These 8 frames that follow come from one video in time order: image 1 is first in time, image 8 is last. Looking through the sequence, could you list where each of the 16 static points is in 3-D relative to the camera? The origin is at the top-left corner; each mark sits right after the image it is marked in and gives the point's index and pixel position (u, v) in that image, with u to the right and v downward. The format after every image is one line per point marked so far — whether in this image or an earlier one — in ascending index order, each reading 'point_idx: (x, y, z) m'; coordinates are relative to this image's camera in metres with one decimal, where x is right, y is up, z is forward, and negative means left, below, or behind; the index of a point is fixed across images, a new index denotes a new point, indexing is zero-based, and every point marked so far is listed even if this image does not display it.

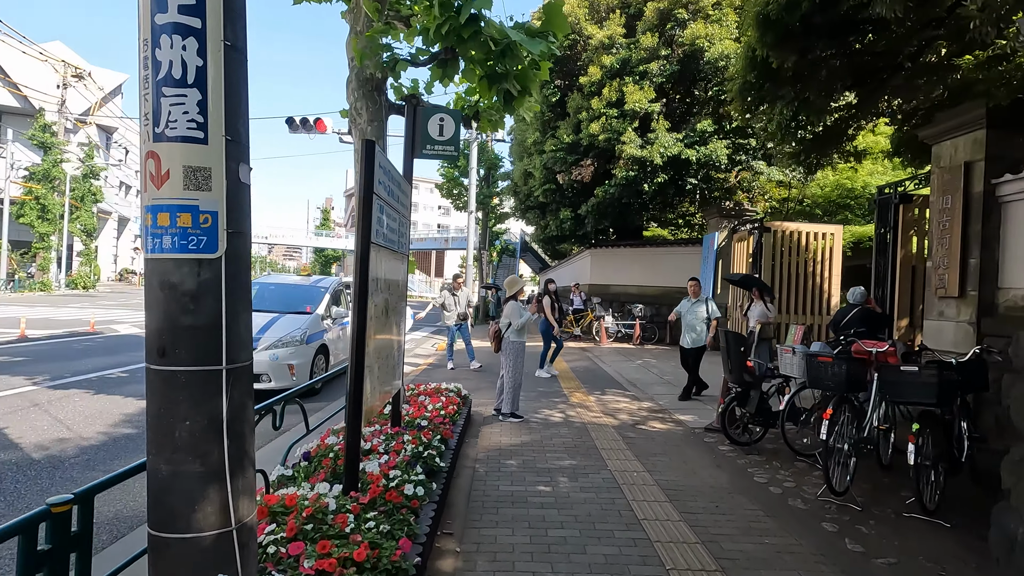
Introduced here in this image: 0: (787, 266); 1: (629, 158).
0: (+5.9, +0.5, +11.5) m
1: (+2.7, +3.1, +12.5) m
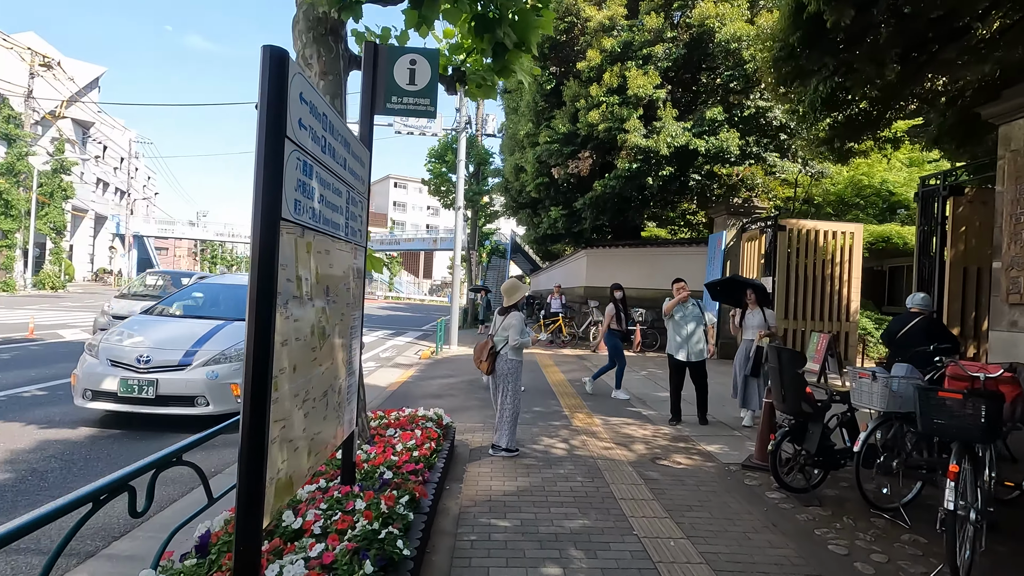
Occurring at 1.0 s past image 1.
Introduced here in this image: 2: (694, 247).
0: (+5.8, +0.5, +10.6) m
1: (+2.6, +3.0, +11.5) m
2: (+4.5, +1.0, +13.2) m
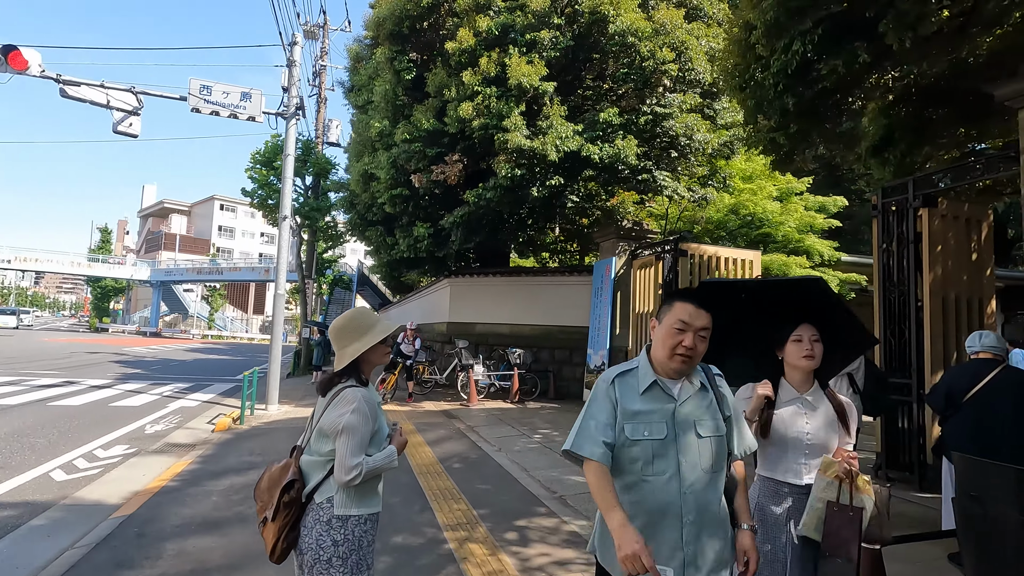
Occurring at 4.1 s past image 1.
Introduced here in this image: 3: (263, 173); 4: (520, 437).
0: (+3.3, -0.1, +9.2) m
1: (0.0, +2.4, +9.4) m
2: (+1.4, +0.3, +11.4) m
3: (-7.7, +3.6, +16.5) m
4: (+0.1, -2.1, +7.4) m
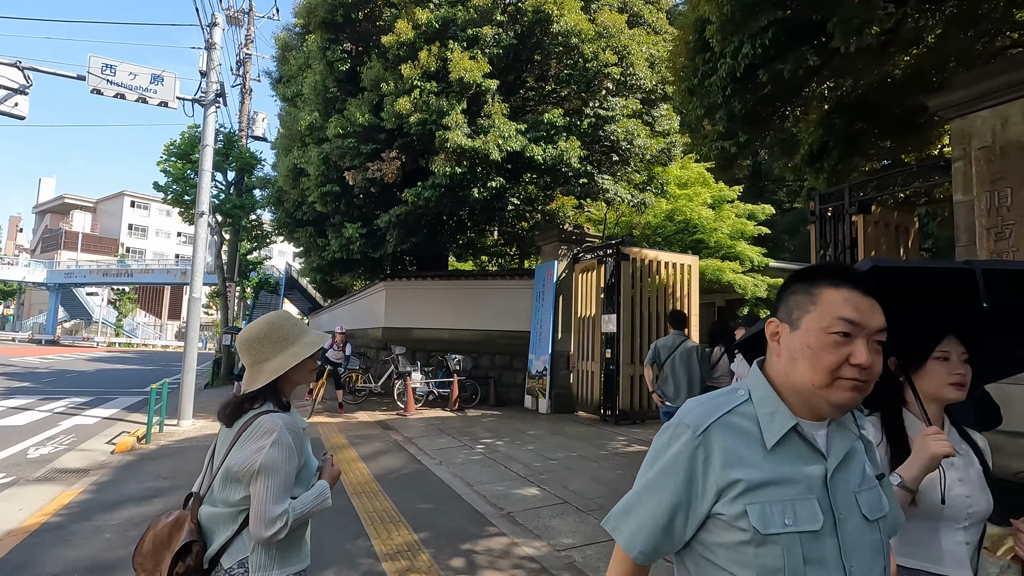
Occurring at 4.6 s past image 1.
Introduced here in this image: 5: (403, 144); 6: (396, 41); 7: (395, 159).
0: (+2.3, -0.2, +9.2) m
1: (-1.0, +2.3, +9.0) m
2: (+0.1, +0.2, +11.2) m
3: (-9.5, +3.5, +15.2) m
4: (-0.7, -2.1, +7.0) m
5: (-2.0, +2.7, +9.9) m
6: (-2.0, +4.3, +9.3) m
7: (-2.1, +2.4, +9.8) m
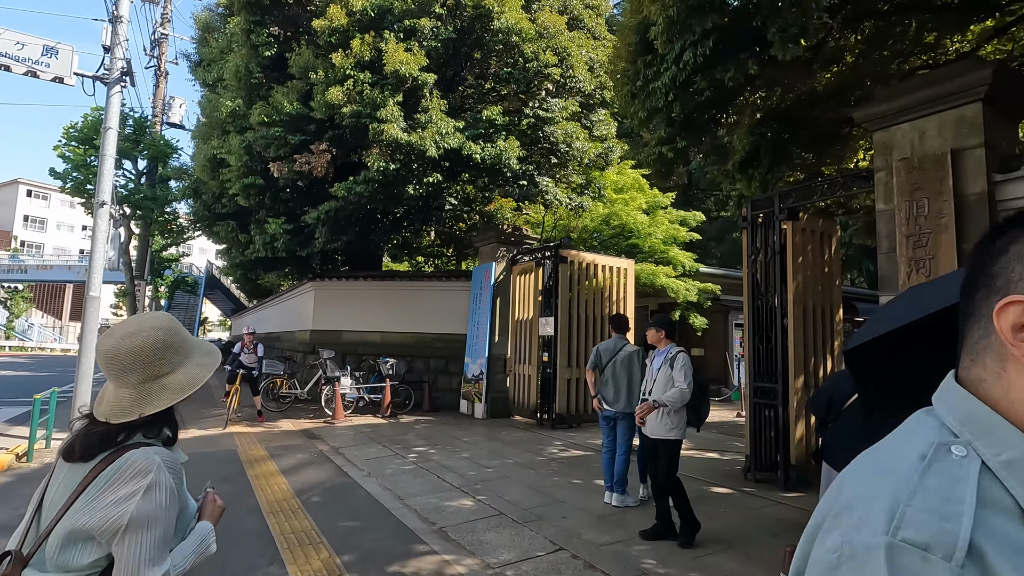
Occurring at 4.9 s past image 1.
0: (+1.2, -0.3, +9.2) m
1: (-2.0, +2.3, +8.6) m
2: (-1.2, +0.1, +10.9) m
3: (-11.2, +3.5, +13.8) m
4: (-1.5, -2.1, +6.7) m
5: (-3.1, +2.7, +9.4) m
6: (-3.0, +4.3, +8.8) m
7: (-3.2, +2.4, +9.2) m
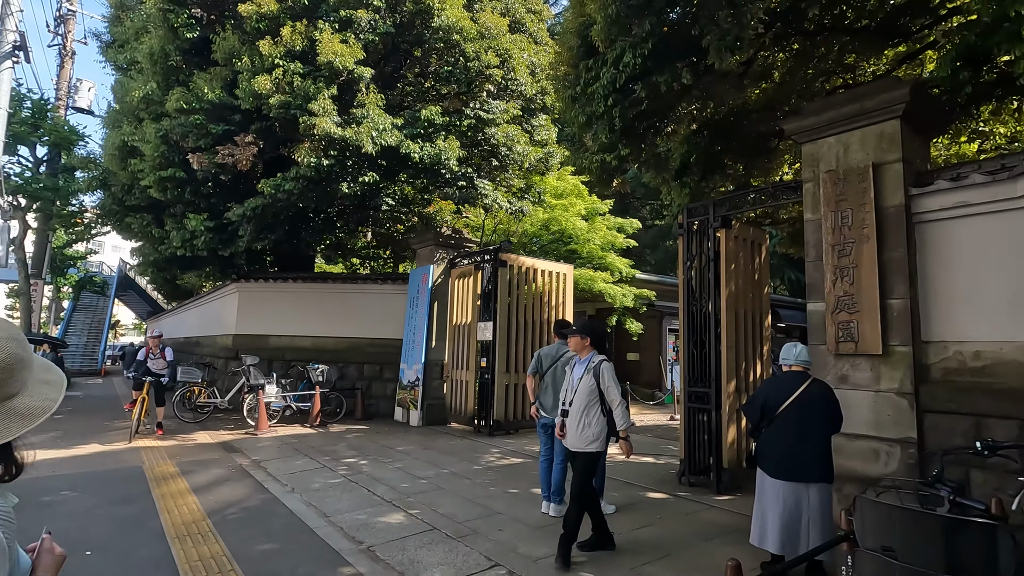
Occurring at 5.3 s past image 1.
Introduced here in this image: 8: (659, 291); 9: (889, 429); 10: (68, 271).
0: (+0.2, -0.3, +9.1) m
1: (-3.0, +2.3, +8.2) m
2: (-2.4, +0.1, +10.5) m
3: (-12.7, +3.6, +12.3) m
4: (-2.3, -2.1, +6.3) m
5: (-4.2, +2.6, +8.8) m
6: (-4.0, +4.3, +8.3) m
7: (-4.2, +2.3, +8.7) m
8: (+3.9, -0.1, +14.2) m
9: (+2.8, -1.1, +4.0) m
10: (-15.9, +0.6, +19.2) m
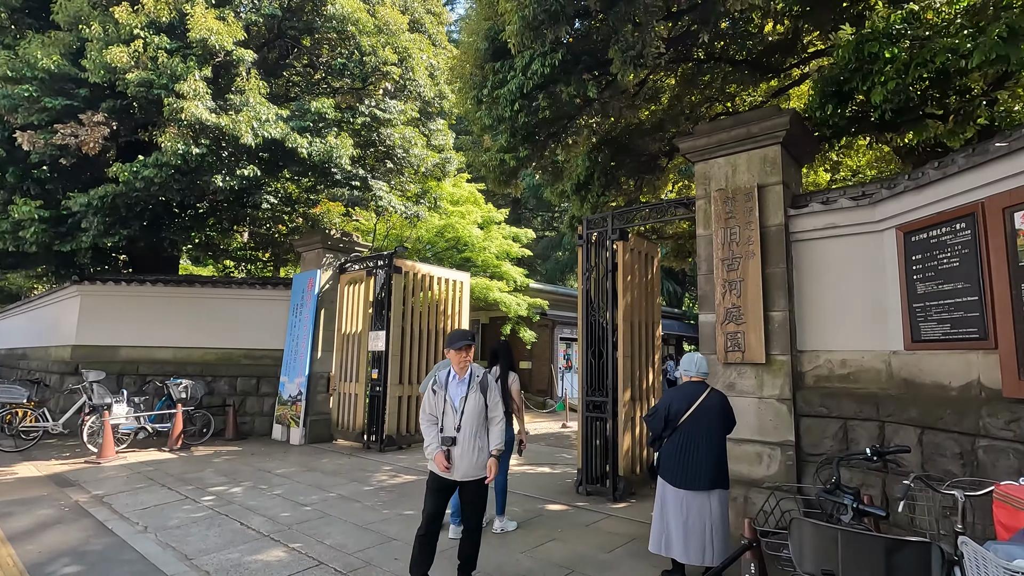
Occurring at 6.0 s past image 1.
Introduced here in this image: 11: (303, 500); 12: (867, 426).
0: (-1.5, -0.5, +8.8) m
1: (-4.4, +2.2, +7.2) m
2: (-4.3, 0.0, +9.6) m
3: (-14.7, +3.6, +9.3) m
4: (-3.4, -2.2, +5.4) m
5: (-5.7, +2.6, +7.6) m
6: (-5.4, +4.2, +7.2) m
7: (-5.7, +2.3, +7.5) m
8: (+1.1, -0.3, +14.5) m
9: (+2.1, -1.2, +4.2) m
10: (-19.3, +0.6, +15.3) m
11: (-2.2, -2.2, +5.5) m
12: (+2.5, -1.0, +3.8) m
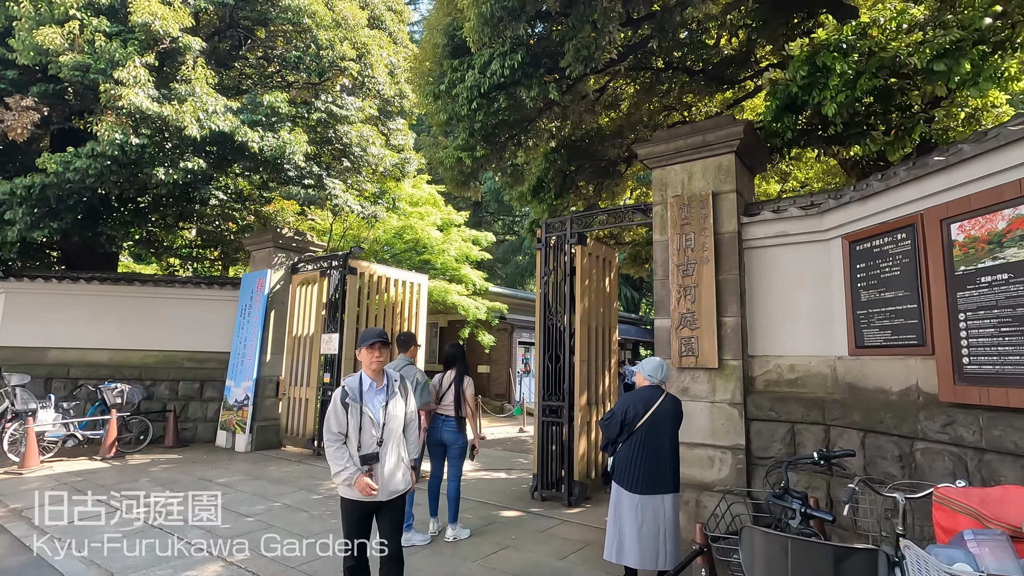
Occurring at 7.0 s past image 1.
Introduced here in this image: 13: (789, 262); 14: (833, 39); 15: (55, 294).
0: (-2.2, -0.5, +8.5) m
1: (-4.9, +2.2, +6.8) m
2: (-5.1, 0.0, +9.2) m
3: (-15.3, +3.7, +8.2) m
4: (-3.8, -2.2, +5.1) m
5: (-6.2, +2.6, +7.1) m
6: (-5.9, +4.3, +6.7) m
7: (-6.3, +2.3, +7.0) m
8: (0.0, -0.5, +14.5) m
9: (+1.7, -1.2, +4.3) m
10: (-20.4, +0.8, +13.8) m
11: (-2.6, -2.2, +5.3) m
12: (+2.2, -1.0, +3.9) m
13: (+2.2, +0.2, +4.3) m
14: (+2.7, +2.1, +4.5) m
15: (-7.7, -0.1, +9.0) m
